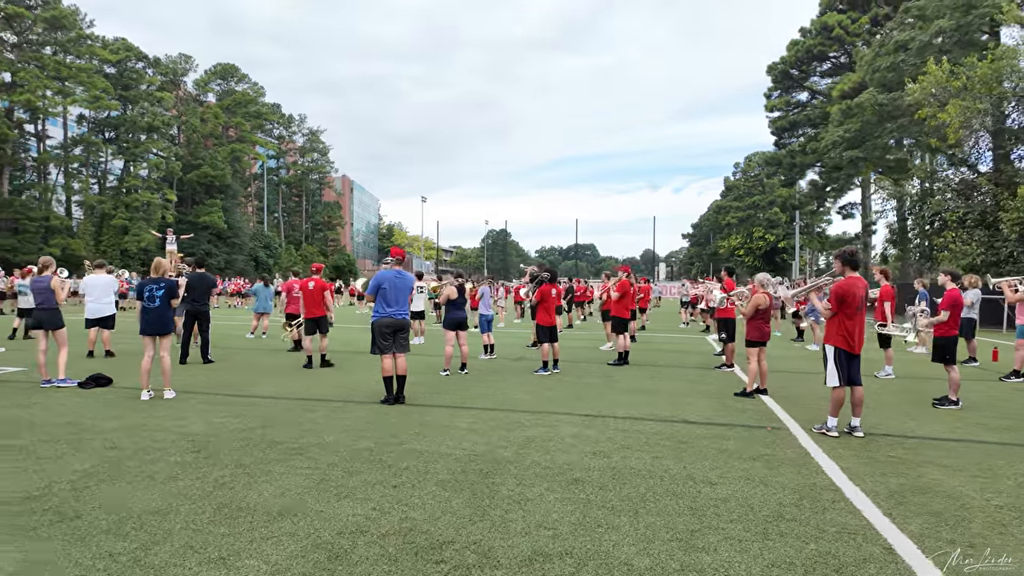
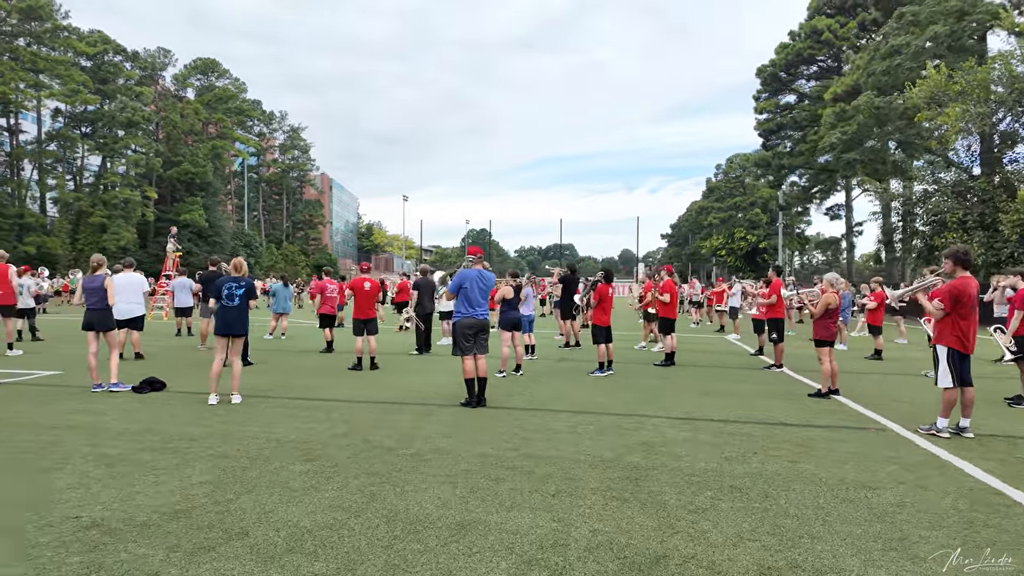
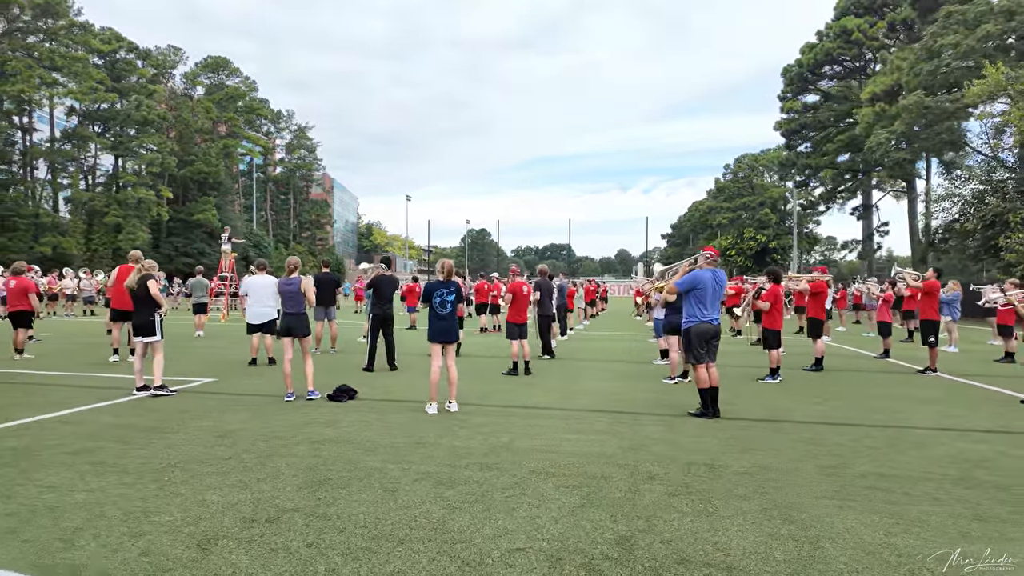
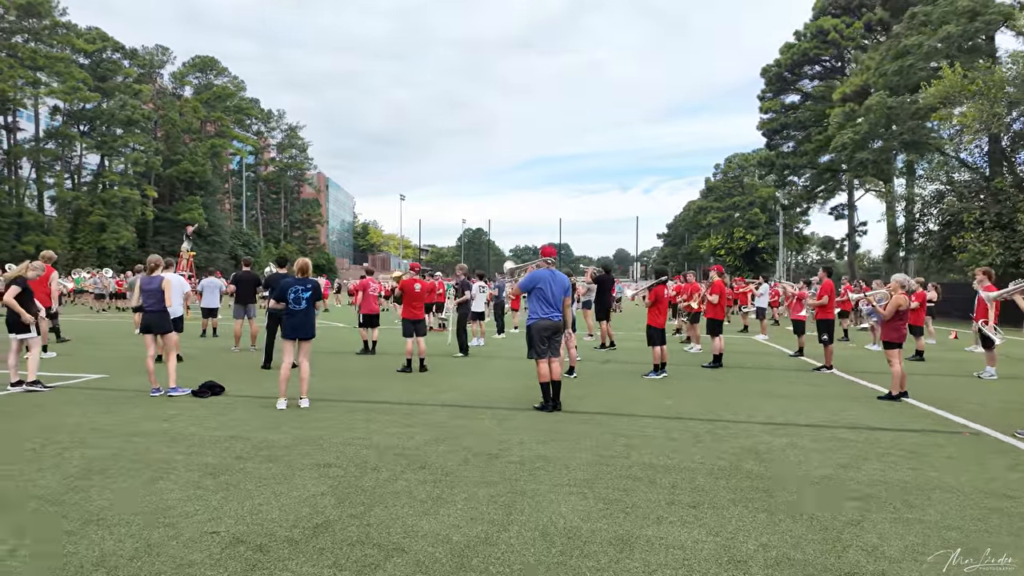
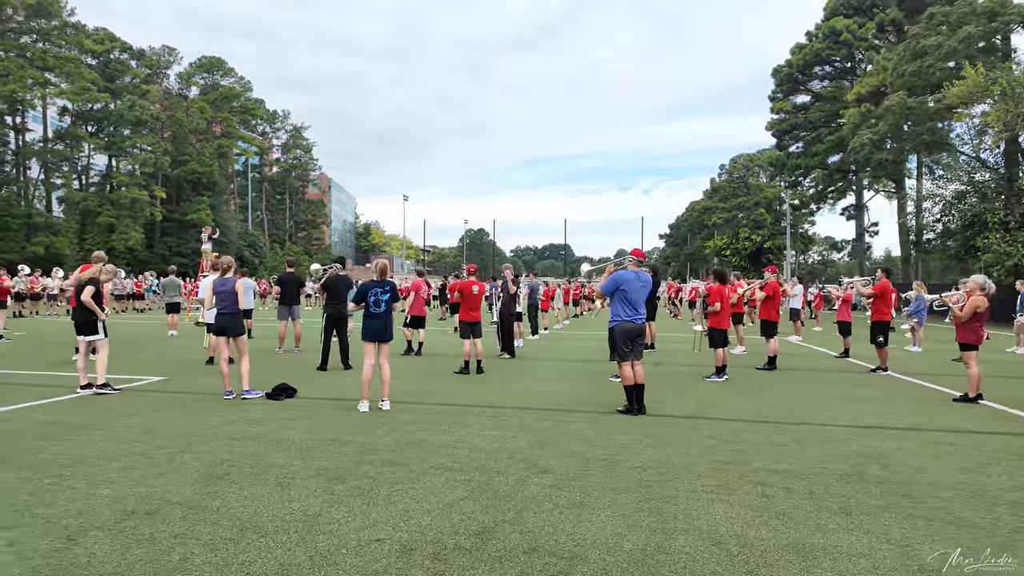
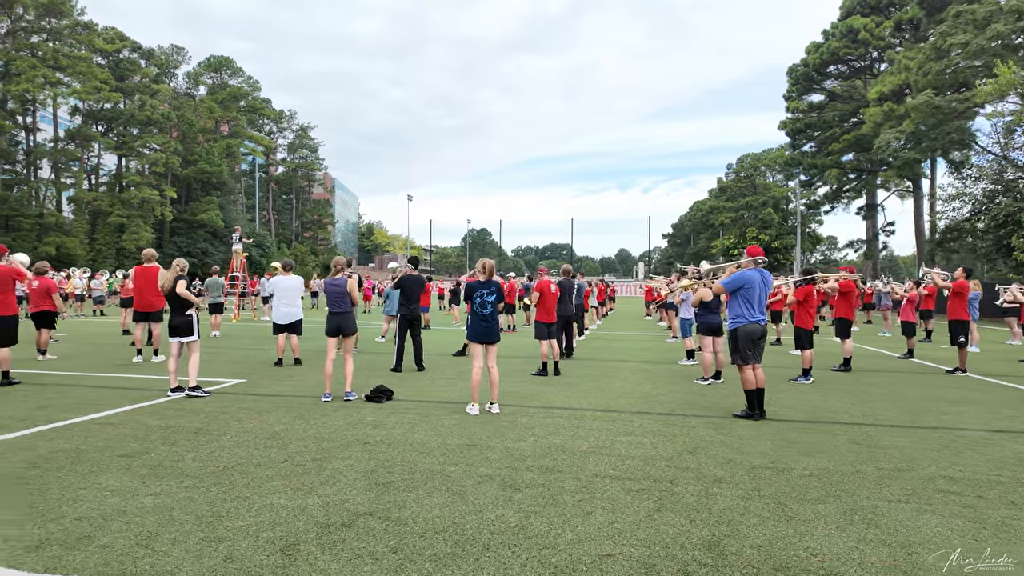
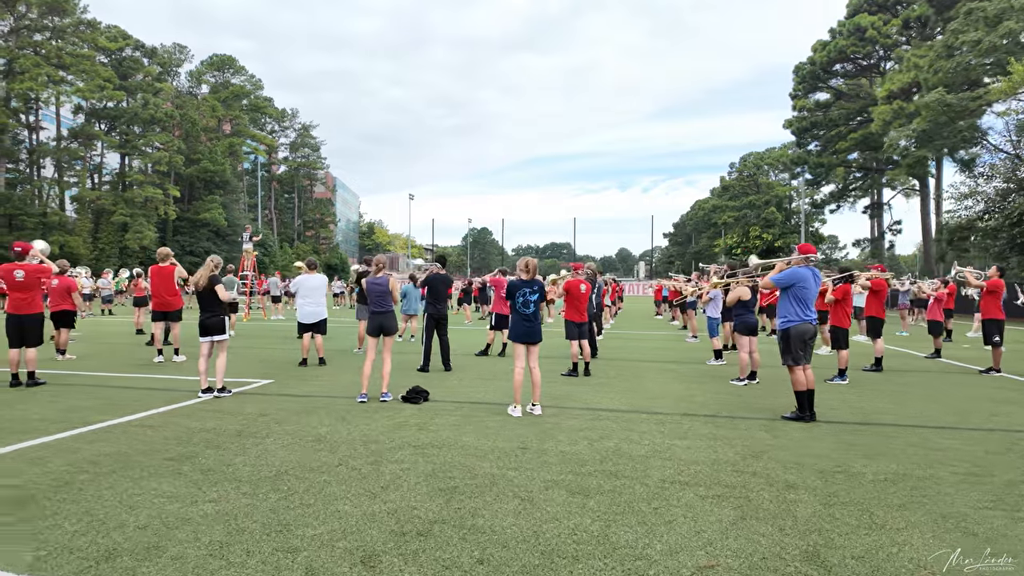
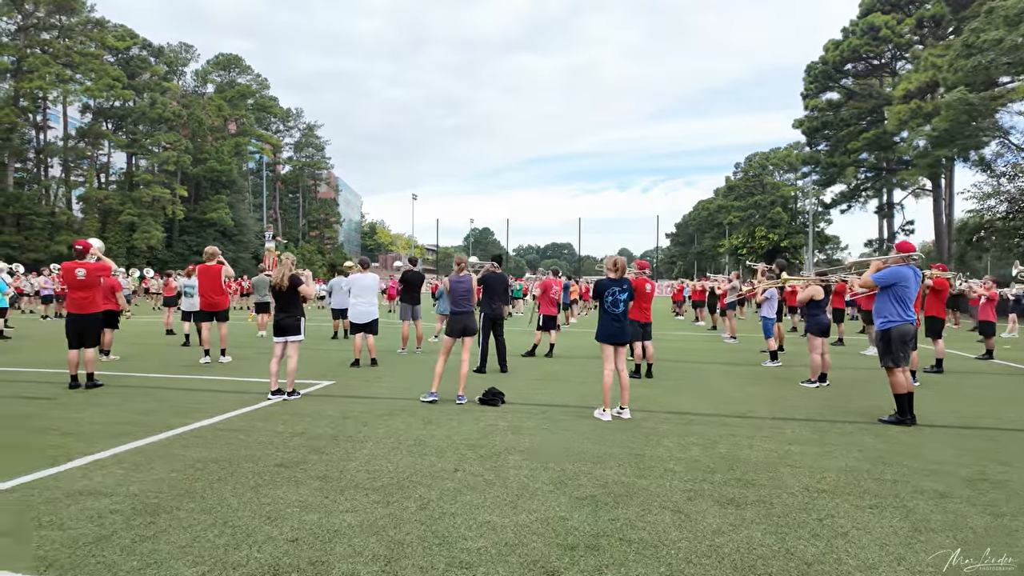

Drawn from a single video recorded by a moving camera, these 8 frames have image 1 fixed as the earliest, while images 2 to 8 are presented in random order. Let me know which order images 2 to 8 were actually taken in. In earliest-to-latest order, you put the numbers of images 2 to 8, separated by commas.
2, 4, 5, 3, 6, 7, 8
